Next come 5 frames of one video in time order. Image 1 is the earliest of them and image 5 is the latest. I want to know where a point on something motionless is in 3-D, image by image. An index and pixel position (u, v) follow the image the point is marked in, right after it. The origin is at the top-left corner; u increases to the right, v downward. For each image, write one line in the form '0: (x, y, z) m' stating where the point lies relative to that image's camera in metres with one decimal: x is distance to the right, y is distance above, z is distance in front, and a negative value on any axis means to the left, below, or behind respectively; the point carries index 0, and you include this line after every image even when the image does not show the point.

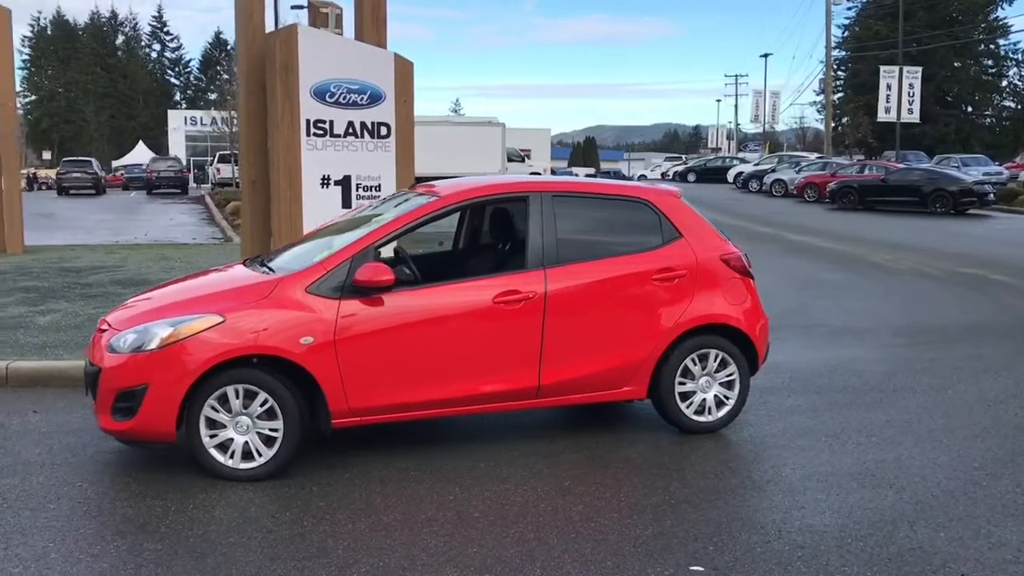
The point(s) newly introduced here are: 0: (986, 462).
0: (+2.6, -0.9, +5.4) m
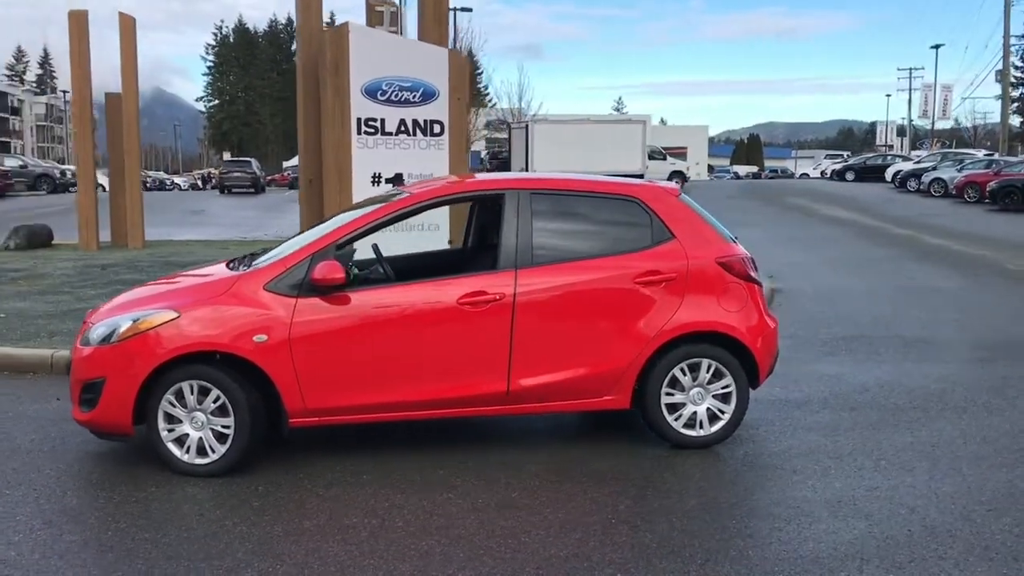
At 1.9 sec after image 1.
0: (+2.3, -1.0, +4.8) m
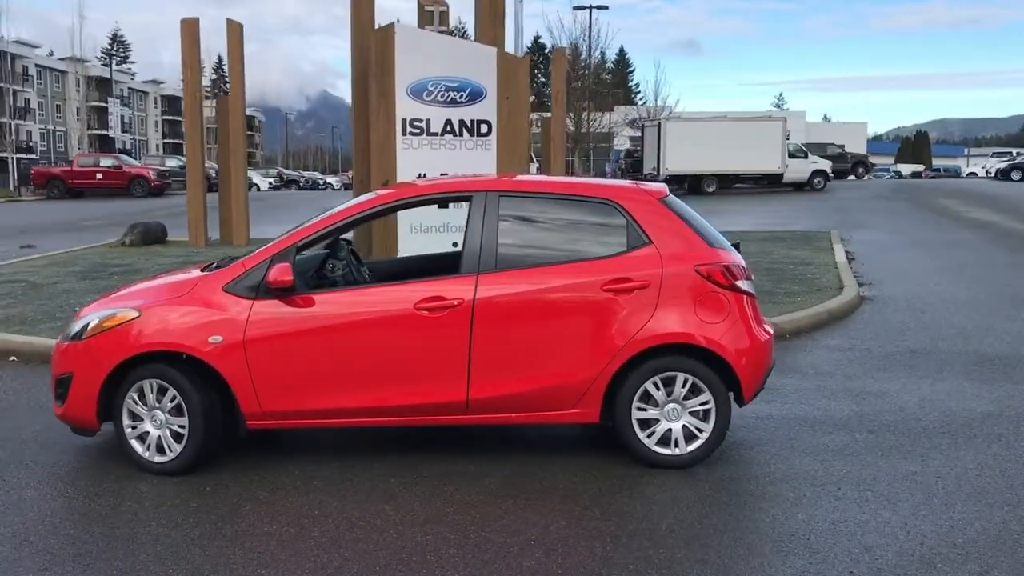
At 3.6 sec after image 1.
0: (+2.0, -1.1, +4.2) m
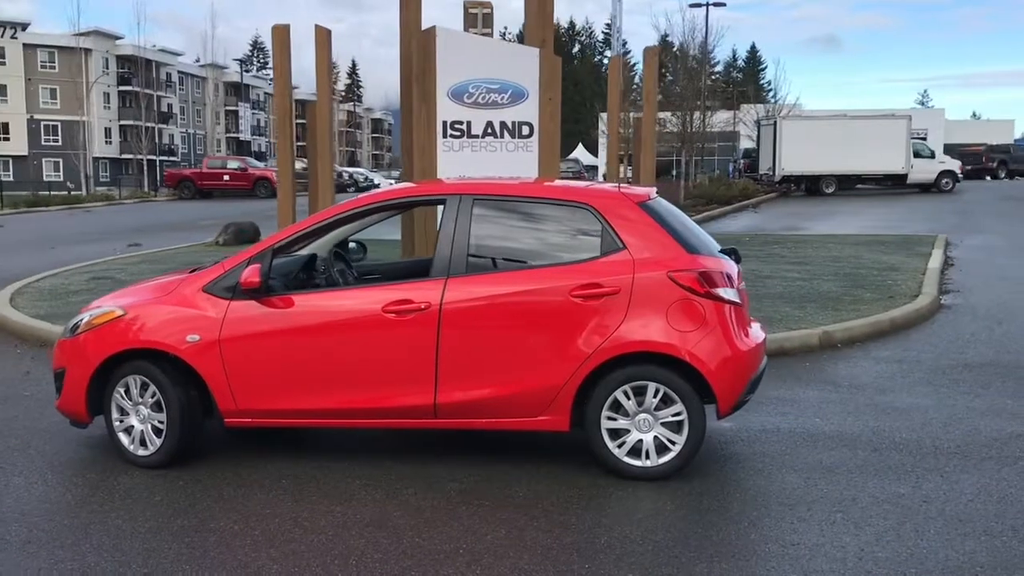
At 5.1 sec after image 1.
0: (+1.7, -1.1, +3.9) m
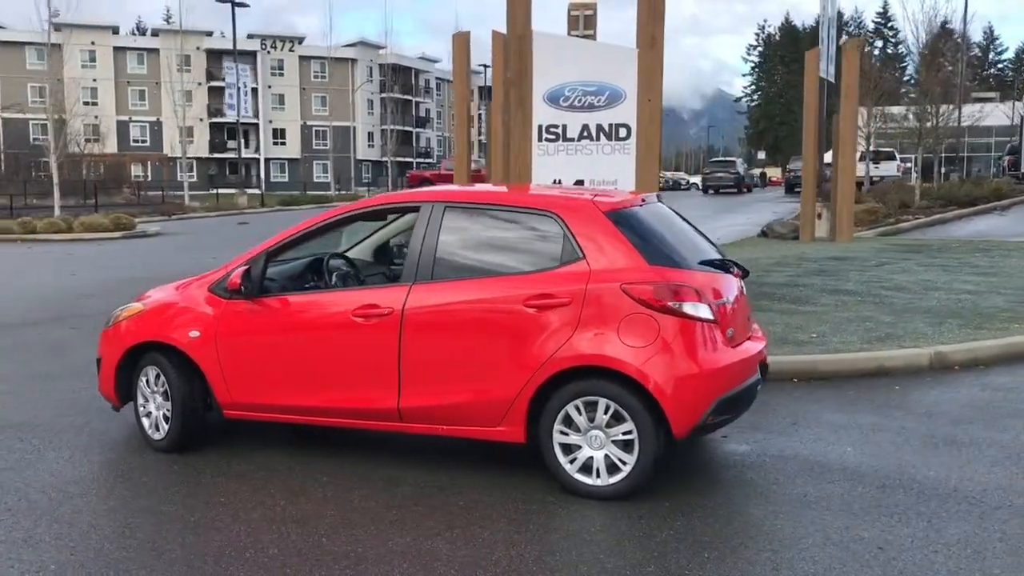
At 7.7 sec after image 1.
0: (+1.1, -1.2, +3.5) m
